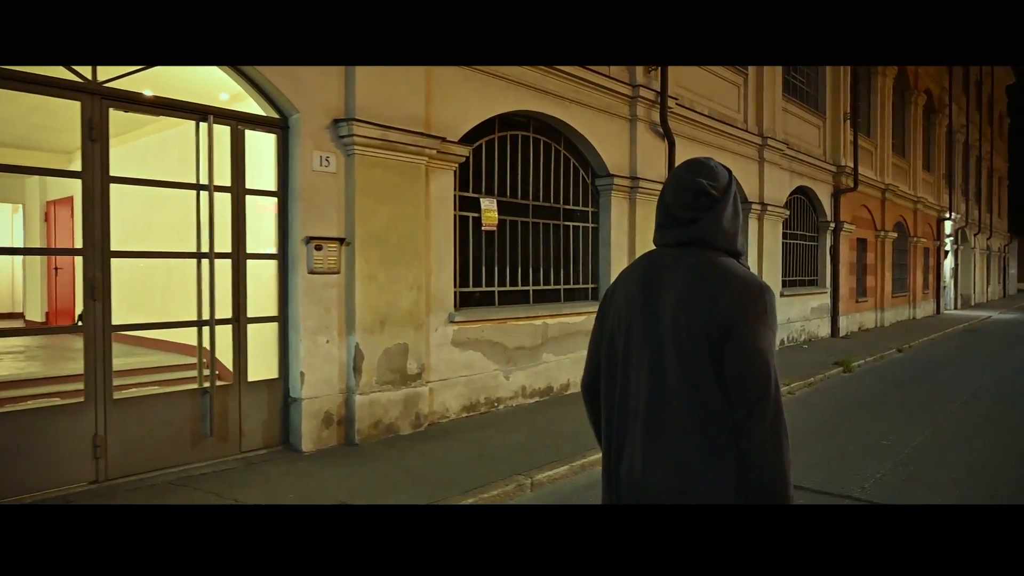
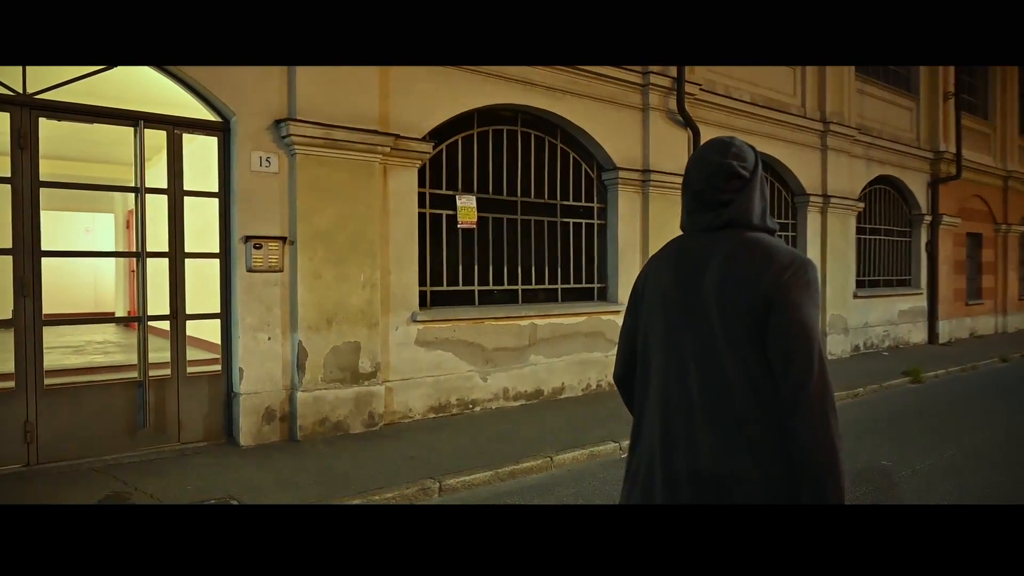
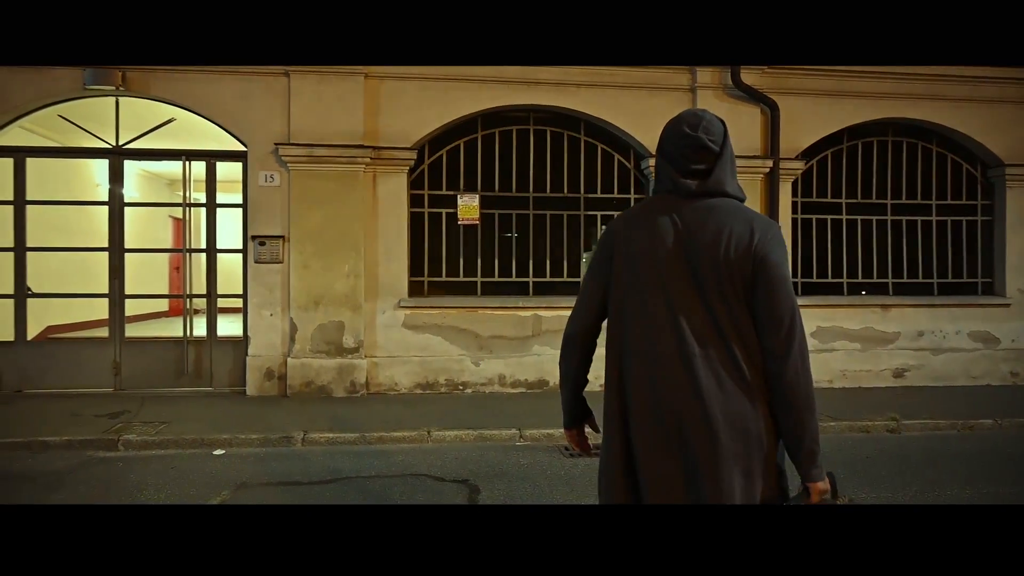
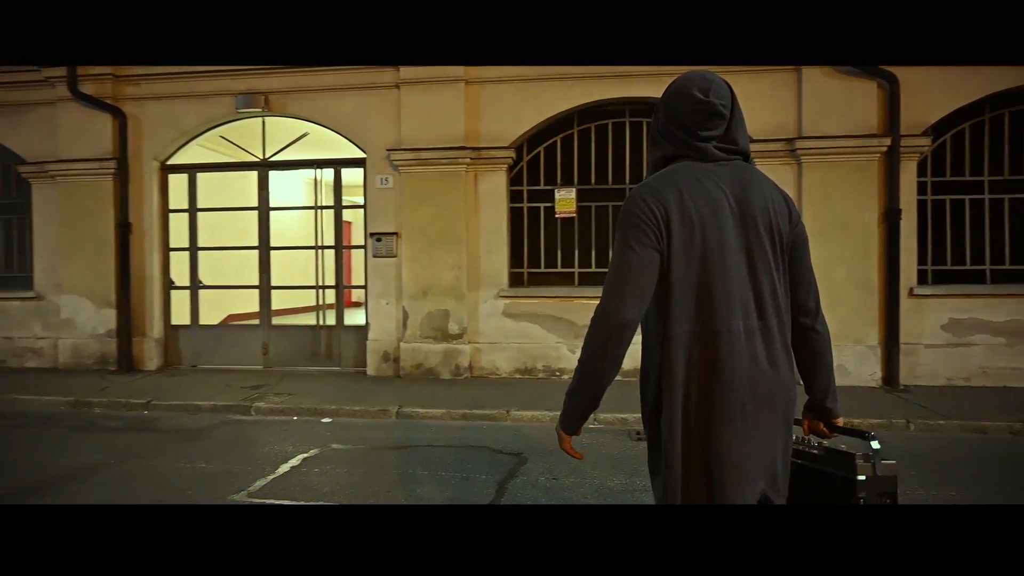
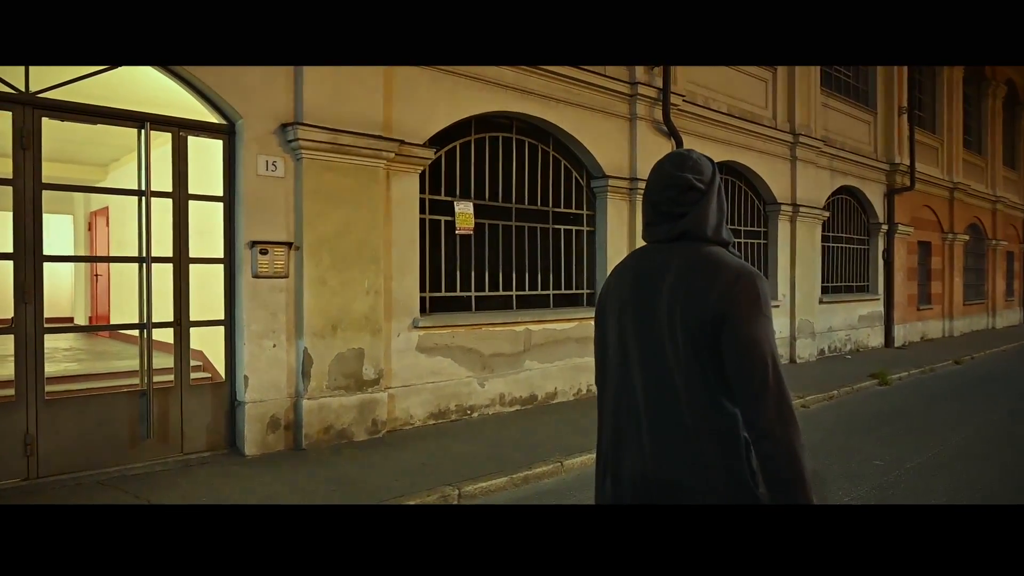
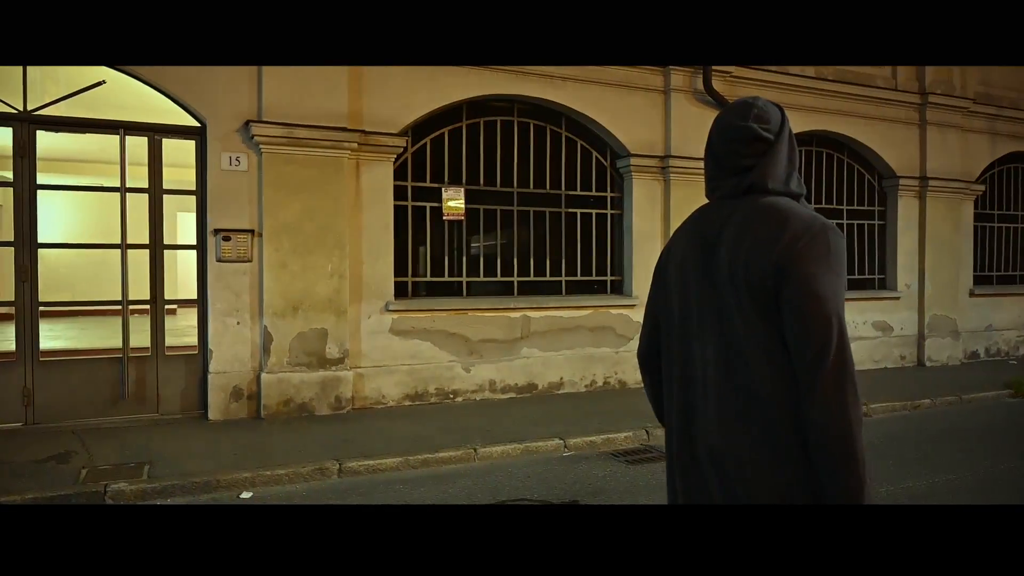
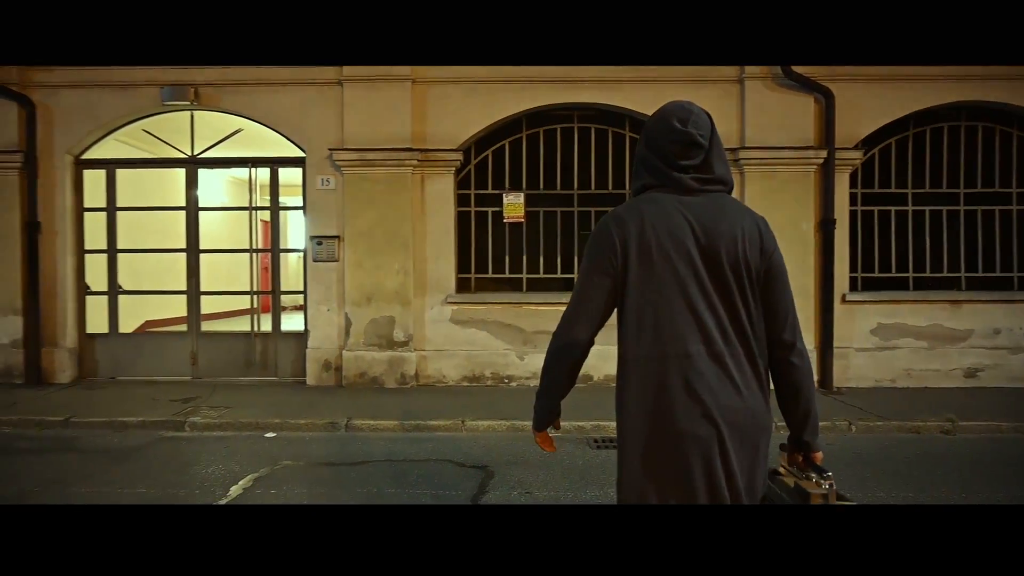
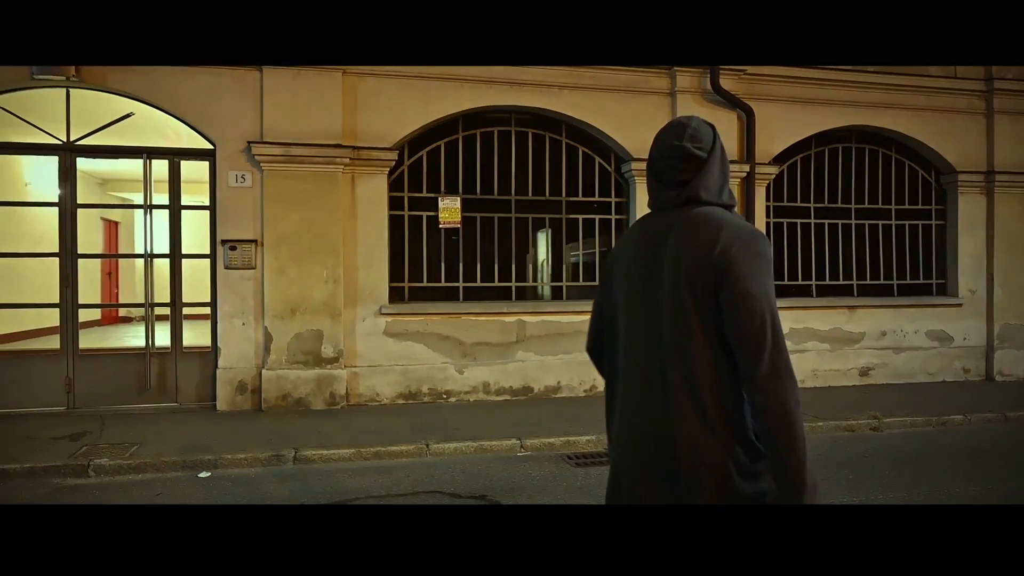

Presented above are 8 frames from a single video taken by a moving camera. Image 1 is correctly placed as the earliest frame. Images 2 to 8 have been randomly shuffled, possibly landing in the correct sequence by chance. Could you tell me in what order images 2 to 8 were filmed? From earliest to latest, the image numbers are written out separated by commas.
5, 2, 6, 8, 3, 7, 4
